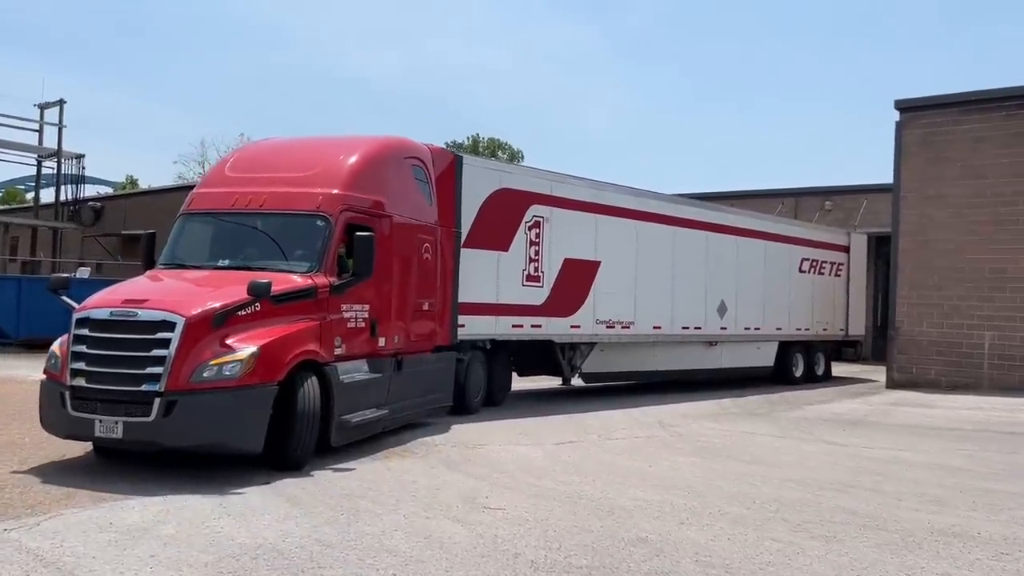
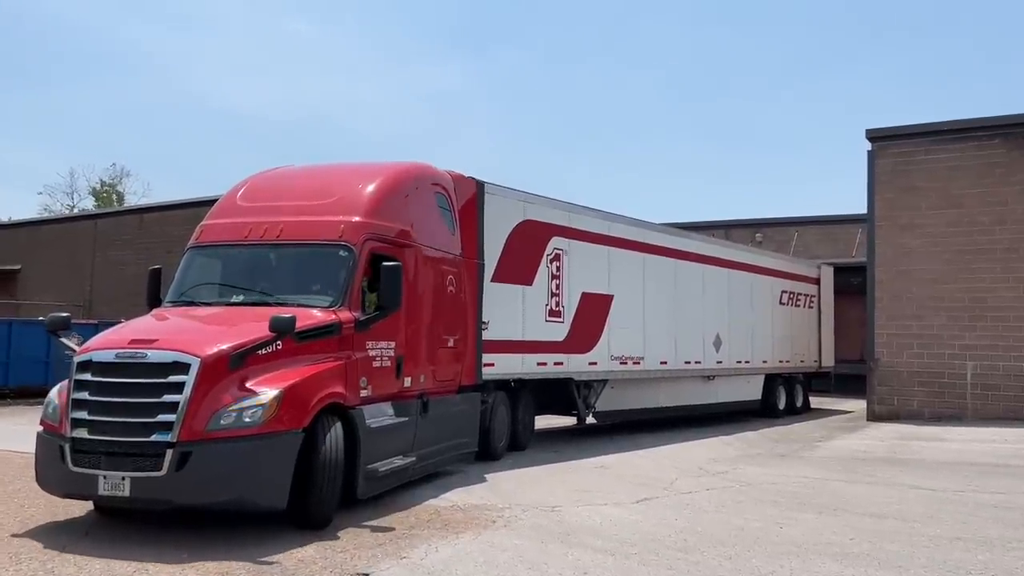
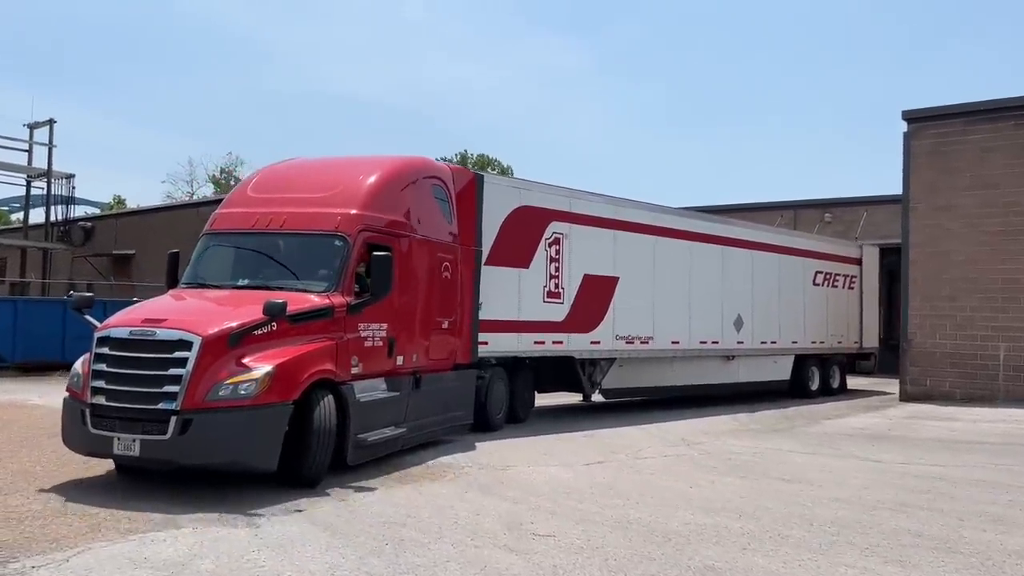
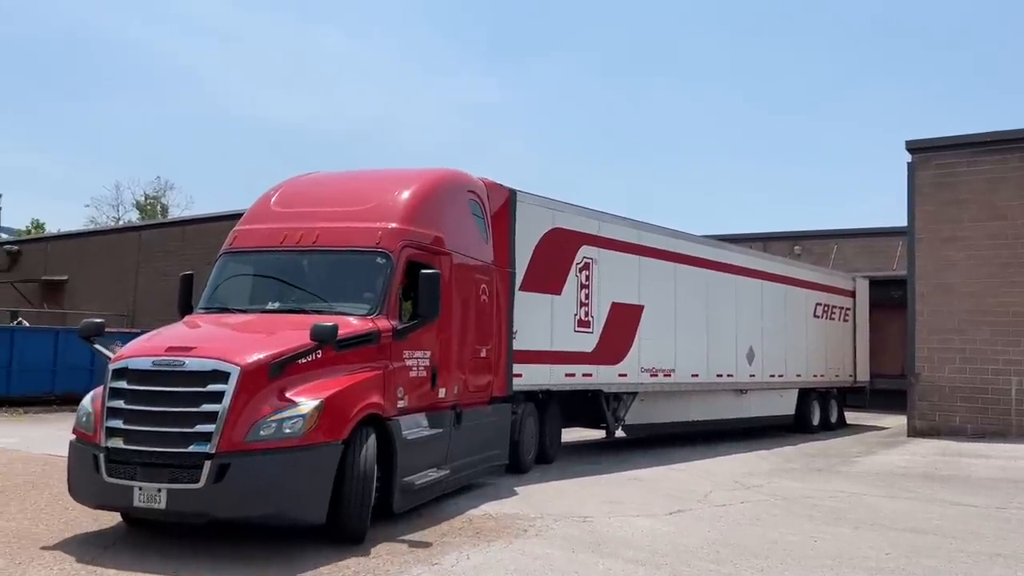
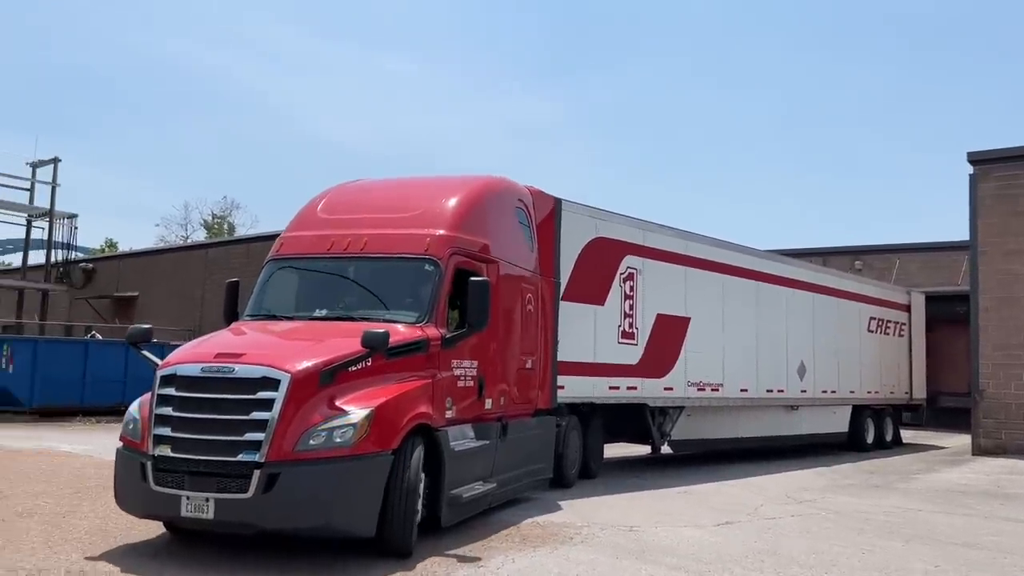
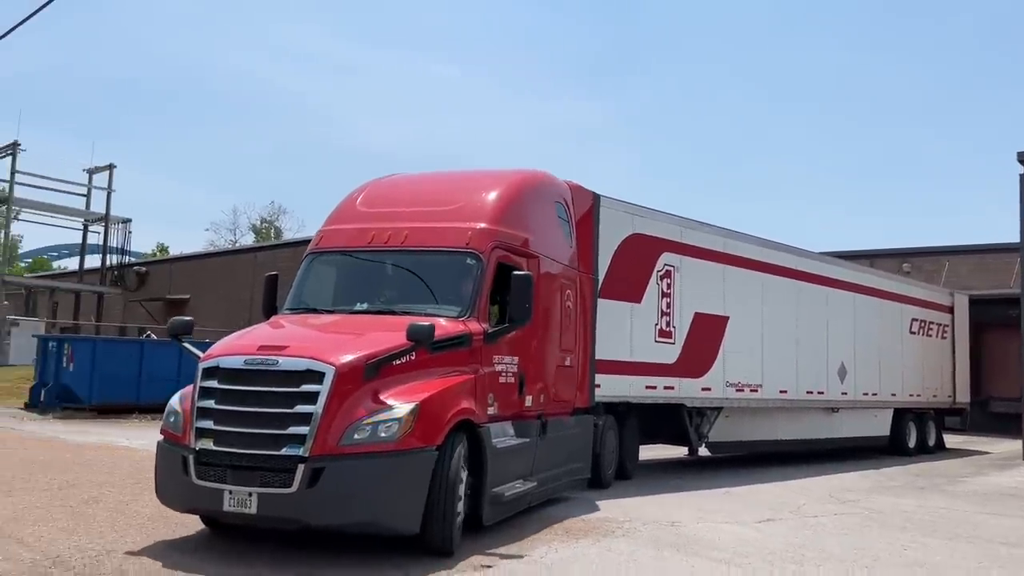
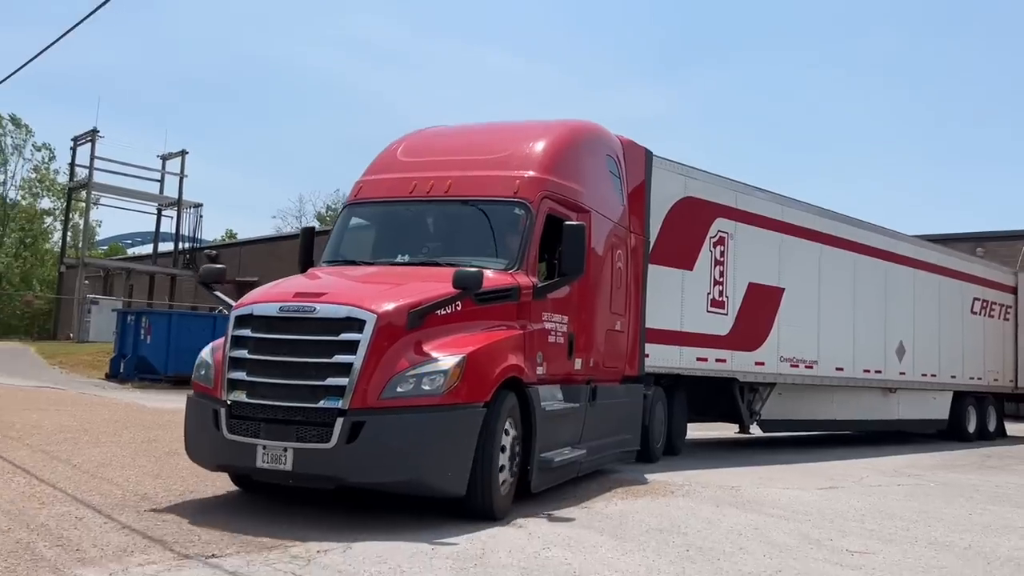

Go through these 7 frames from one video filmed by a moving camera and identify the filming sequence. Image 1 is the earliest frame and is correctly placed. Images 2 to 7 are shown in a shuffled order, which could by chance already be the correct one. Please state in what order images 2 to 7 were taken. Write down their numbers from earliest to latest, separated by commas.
3, 2, 4, 5, 6, 7
